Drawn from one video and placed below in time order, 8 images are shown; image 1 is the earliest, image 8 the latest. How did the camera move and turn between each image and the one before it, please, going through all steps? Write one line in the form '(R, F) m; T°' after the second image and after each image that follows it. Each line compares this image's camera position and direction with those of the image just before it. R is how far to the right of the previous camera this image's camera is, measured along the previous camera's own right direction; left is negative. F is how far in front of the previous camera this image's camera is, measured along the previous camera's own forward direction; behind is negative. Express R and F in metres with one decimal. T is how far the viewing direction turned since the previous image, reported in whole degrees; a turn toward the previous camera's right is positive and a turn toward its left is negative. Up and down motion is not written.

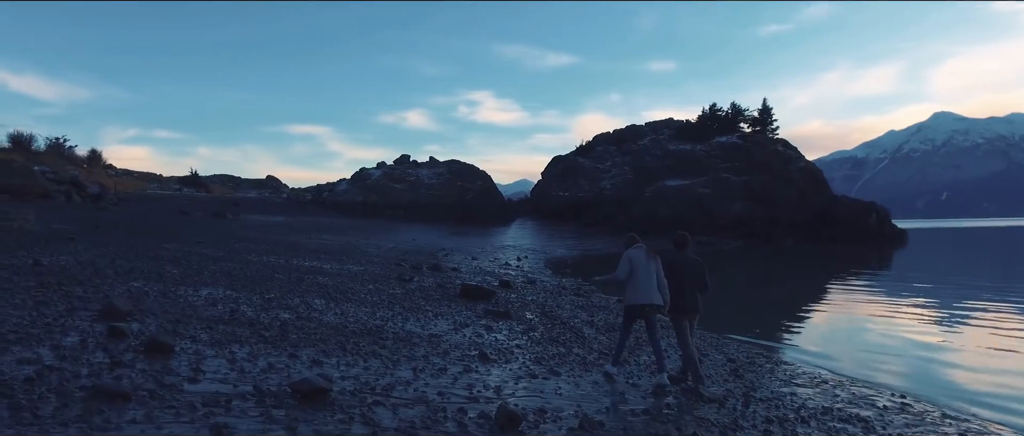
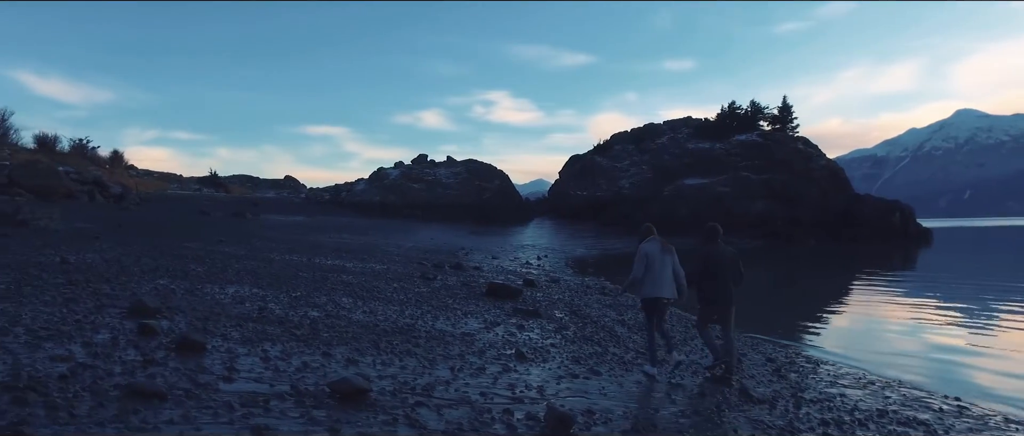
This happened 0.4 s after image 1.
(-0.3, +0.3) m; -1°
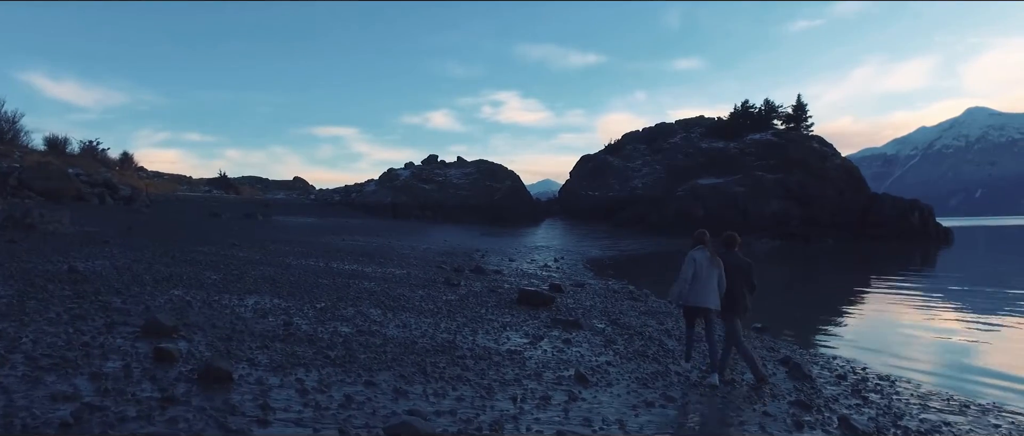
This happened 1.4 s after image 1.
(-0.6, +0.9) m; -1°
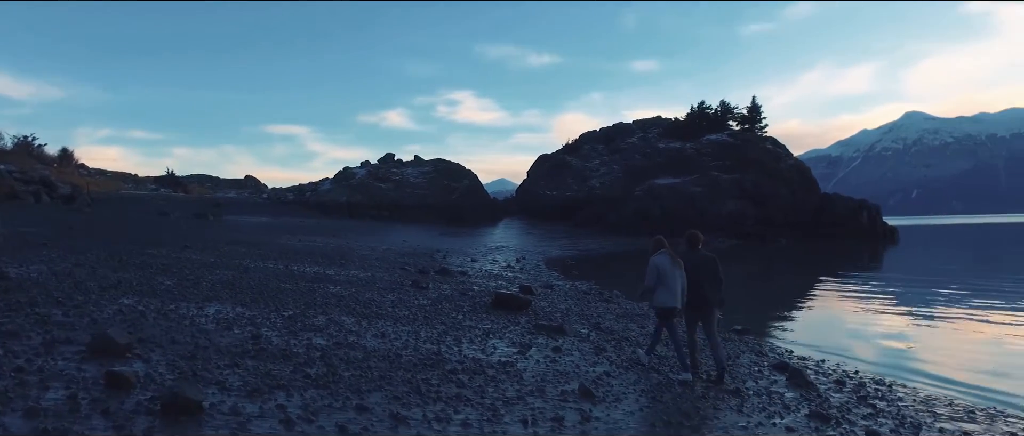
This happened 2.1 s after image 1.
(-0.4, +0.7) m; +4°
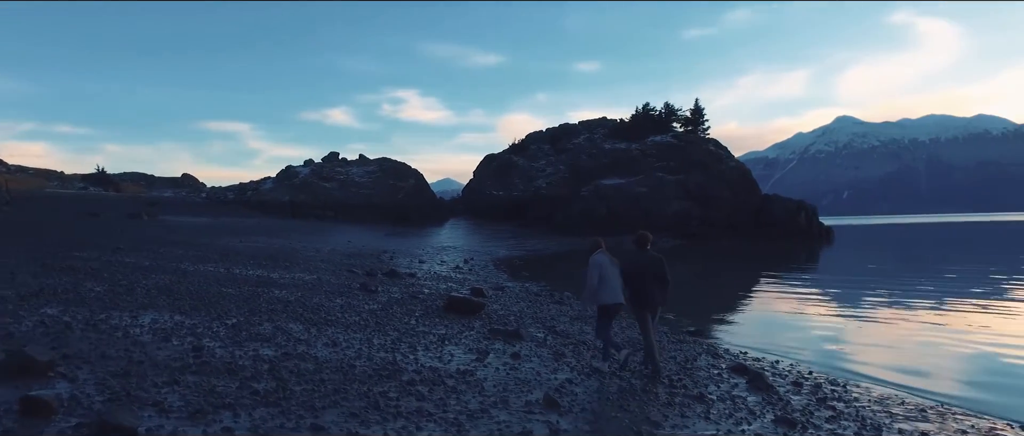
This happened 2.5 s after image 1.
(-0.2, +0.3) m; +5°
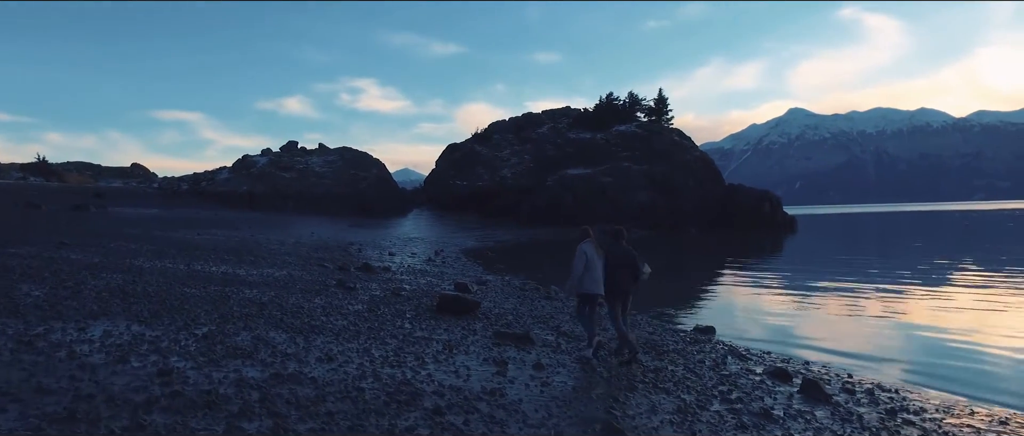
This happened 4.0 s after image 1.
(-0.8, +1.4) m; +3°
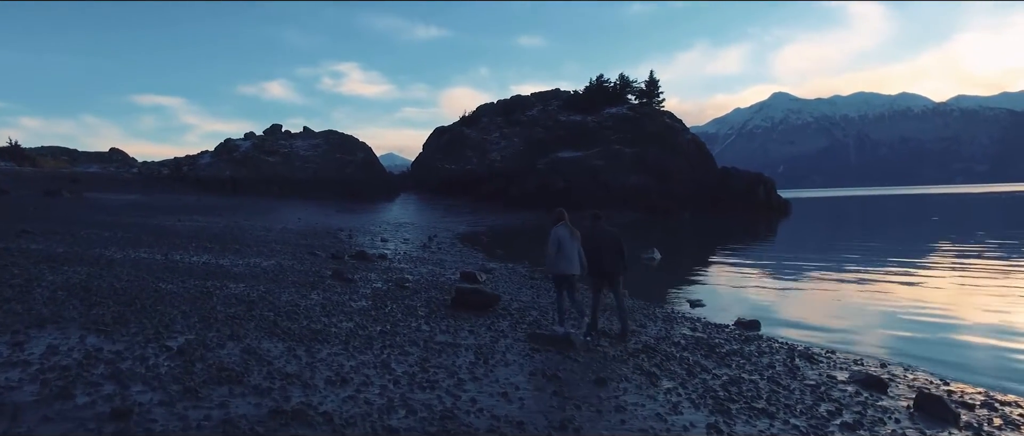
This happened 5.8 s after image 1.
(-0.7, +1.7) m; +1°
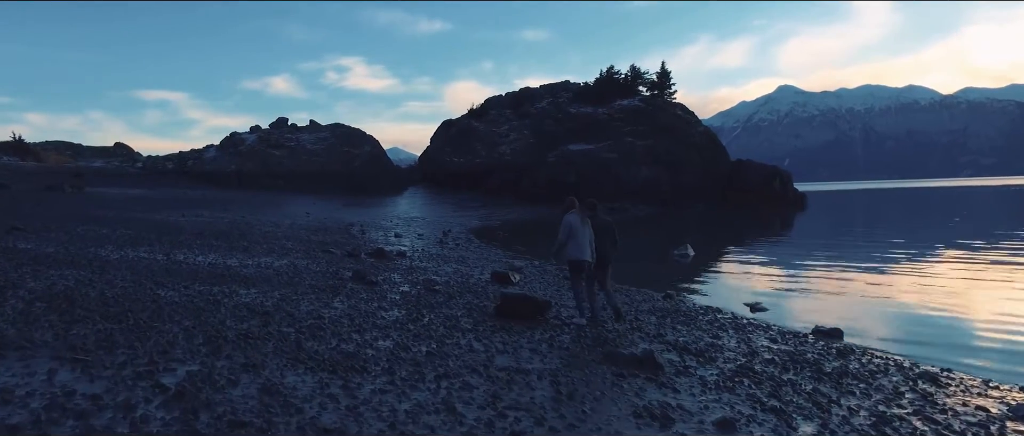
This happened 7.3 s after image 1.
(-0.7, +1.6) m; 0°
